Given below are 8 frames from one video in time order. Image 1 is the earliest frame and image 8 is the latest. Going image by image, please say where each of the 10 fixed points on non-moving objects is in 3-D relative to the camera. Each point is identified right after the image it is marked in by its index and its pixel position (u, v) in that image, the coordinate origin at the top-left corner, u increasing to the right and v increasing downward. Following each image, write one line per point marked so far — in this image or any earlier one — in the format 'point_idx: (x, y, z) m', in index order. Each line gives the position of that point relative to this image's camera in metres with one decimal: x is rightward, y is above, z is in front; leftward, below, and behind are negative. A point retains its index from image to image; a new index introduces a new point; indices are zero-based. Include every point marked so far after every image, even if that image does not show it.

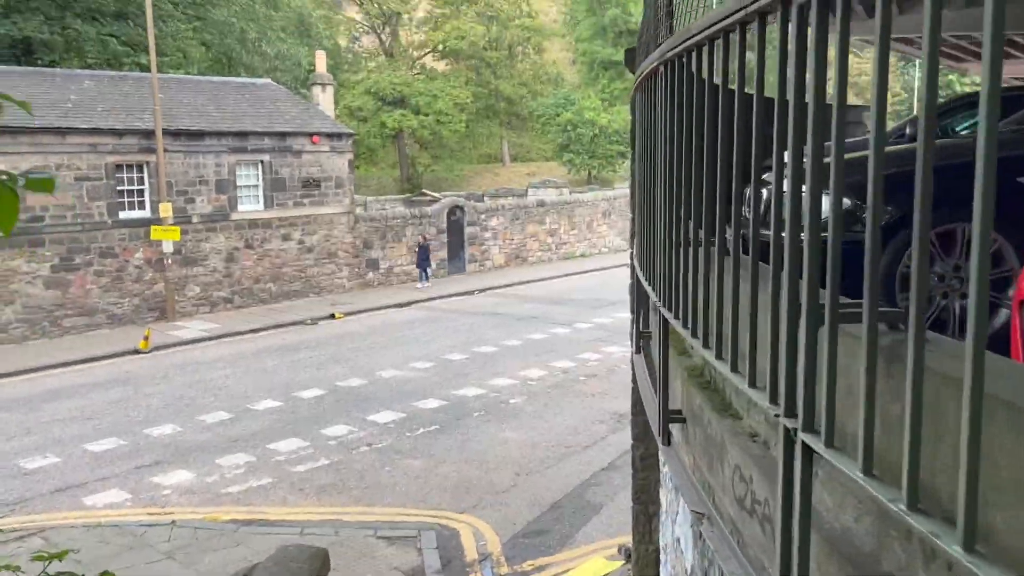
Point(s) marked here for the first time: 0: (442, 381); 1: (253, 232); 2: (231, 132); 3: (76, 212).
0: (-1.1, -1.4, +12.4) m
1: (-6.0, +1.3, +18.5) m
2: (-6.2, +3.4, +17.7) m
3: (-8.6, +1.5, +15.7) m
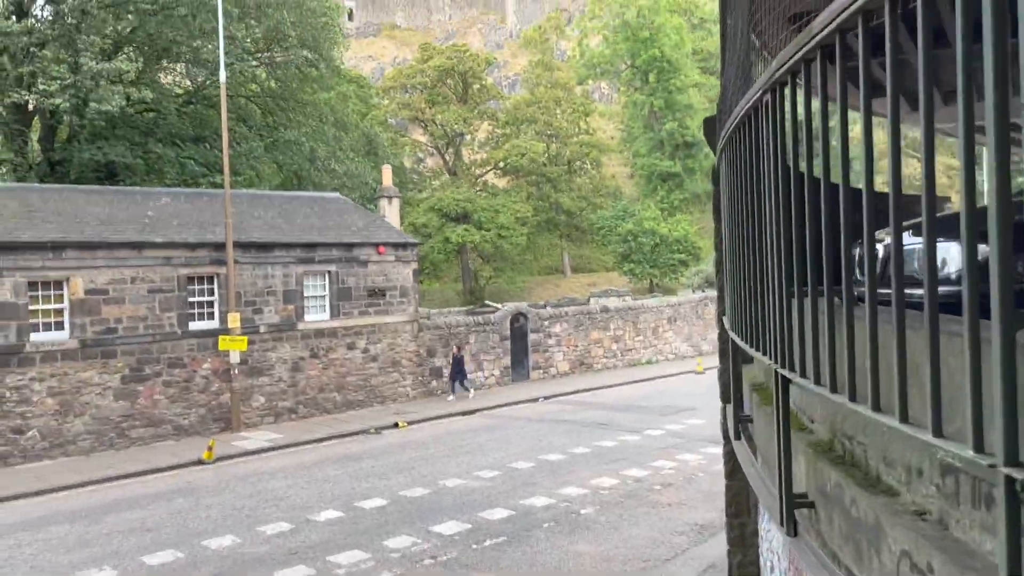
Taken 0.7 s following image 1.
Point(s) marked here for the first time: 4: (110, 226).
0: (-0.1, -3.0, +11.8) m
1: (-4.5, -1.2, +18.5) m
2: (-4.8, +1.0, +18.1) m
3: (-7.3, -0.7, +16.0) m
4: (-8.0, +1.2, +16.0) m
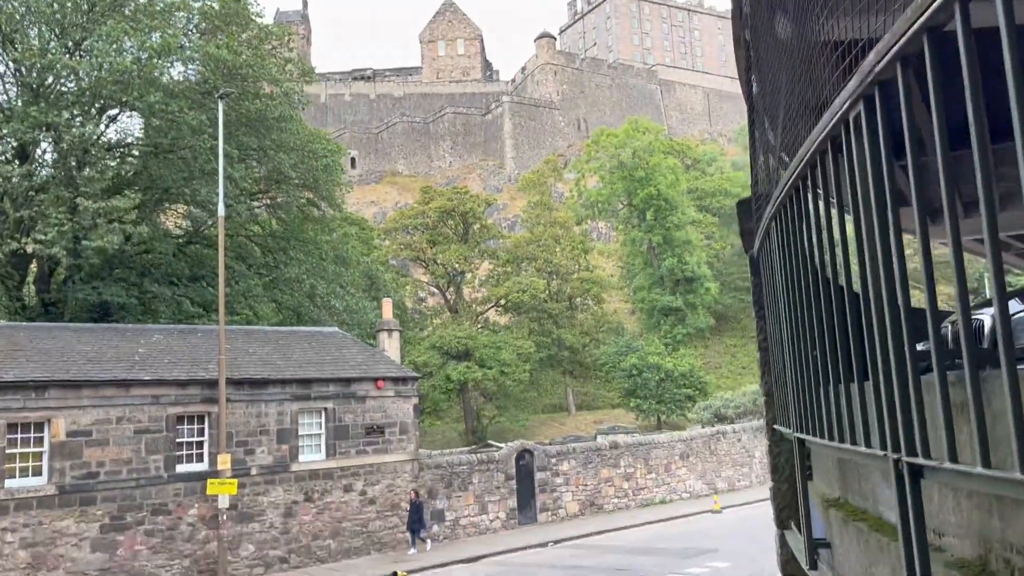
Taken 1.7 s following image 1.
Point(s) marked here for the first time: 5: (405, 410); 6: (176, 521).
0: (+0.1, -4.7, +10.5) m
1: (-4.3, -4.3, +17.5) m
2: (-4.7, -2.0, +17.5) m
3: (-7.2, -3.4, +15.1) m
4: (-7.9, -1.5, +15.4) m
5: (-2.6, -2.9, +19.1) m
6: (-6.5, -4.5, +15.6) m
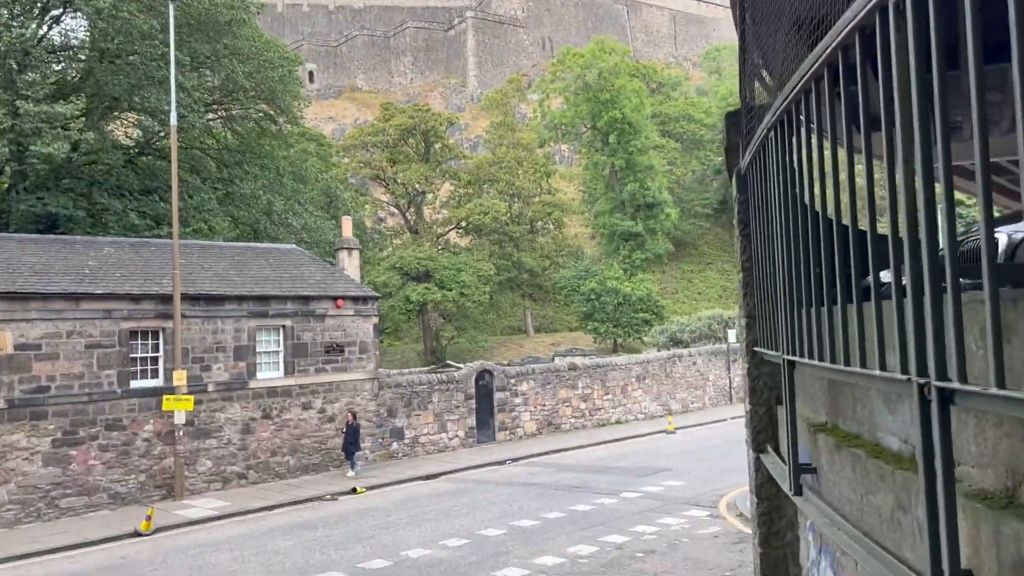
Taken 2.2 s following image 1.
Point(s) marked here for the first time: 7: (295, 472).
0: (-0.5, -3.7, +10.7) m
1: (-5.2, -2.5, +17.4) m
2: (-5.5, -0.2, +17.1) m
3: (-7.9, -1.7, +14.8) m
4: (-8.6, +0.2, +14.8) m
5: (-3.5, -1.0, +19.0) m
6: (-7.3, -2.9, +15.4) m
7: (-4.8, -4.1, +17.7) m
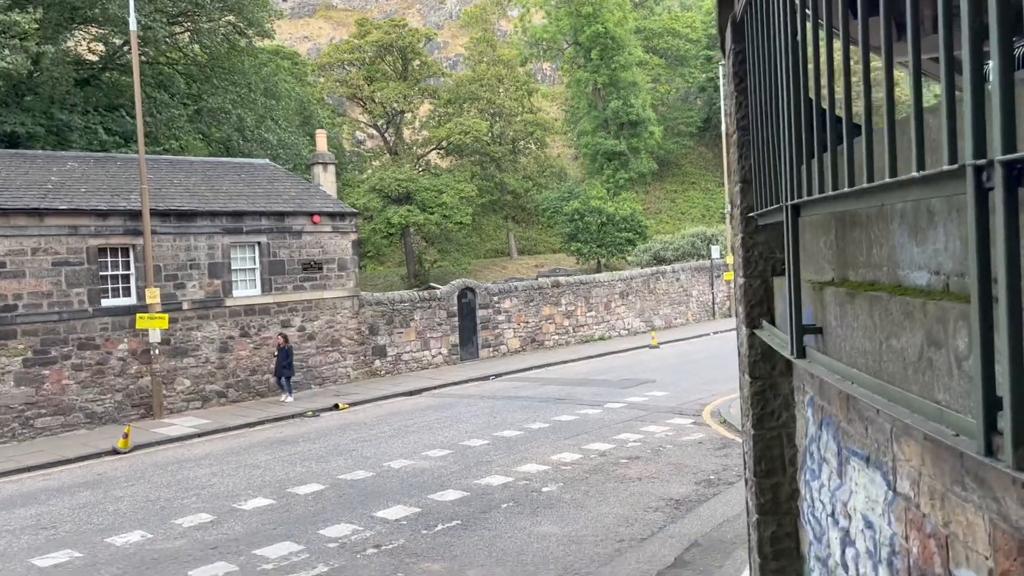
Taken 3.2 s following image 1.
0: (-0.7, -2.4, +10.7) m
1: (-5.6, -0.7, +17.0) m
2: (-5.9, +1.6, +16.6) m
3: (-8.2, -0.2, +14.4) m
4: (-9.0, +1.7, +14.2) m
5: (-3.9, +1.0, +18.5) m
6: (-7.6, -1.3, +15.0) m
7: (-5.2, -2.2, +17.6) m
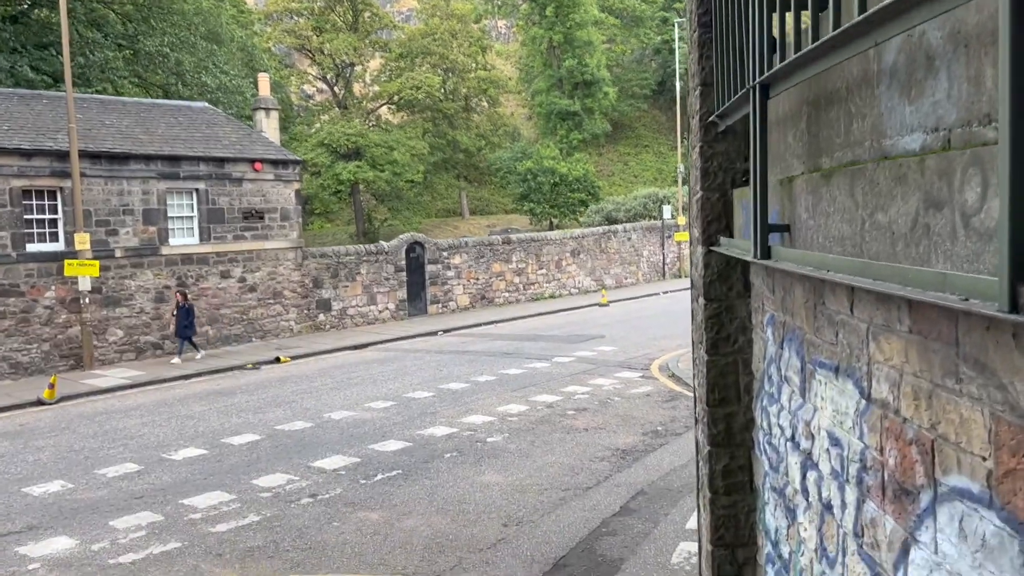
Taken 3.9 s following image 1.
0: (-1.4, -1.7, +10.4) m
1: (-6.6, +0.4, +16.3) m
2: (-6.9, +2.6, +15.7) m
3: (-9.1, +0.8, +13.5) m
4: (-9.8, +2.7, +13.2) m
5: (-5.1, +2.1, +17.9) m
6: (-8.6, -0.3, +14.3) m
7: (-6.3, -1.2, +17.0) m
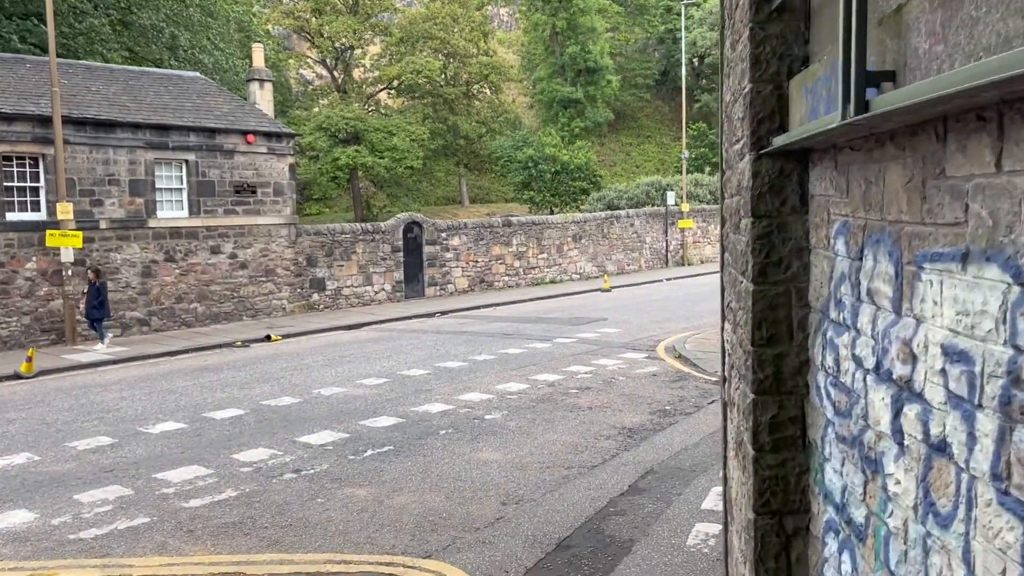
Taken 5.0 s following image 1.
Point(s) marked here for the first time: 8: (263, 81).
0: (-1.4, -1.3, +9.8) m
1: (-6.6, +0.9, +15.8) m
2: (-6.9, +3.1, +15.2) m
3: (-9.1, +1.3, +12.9) m
4: (-9.8, +3.2, +12.6) m
5: (-5.0, +2.6, +17.3) m
6: (-8.6, +0.2, +13.7) m
7: (-6.3, -0.7, +16.4) m
8: (-5.8, +4.8, +18.5) m
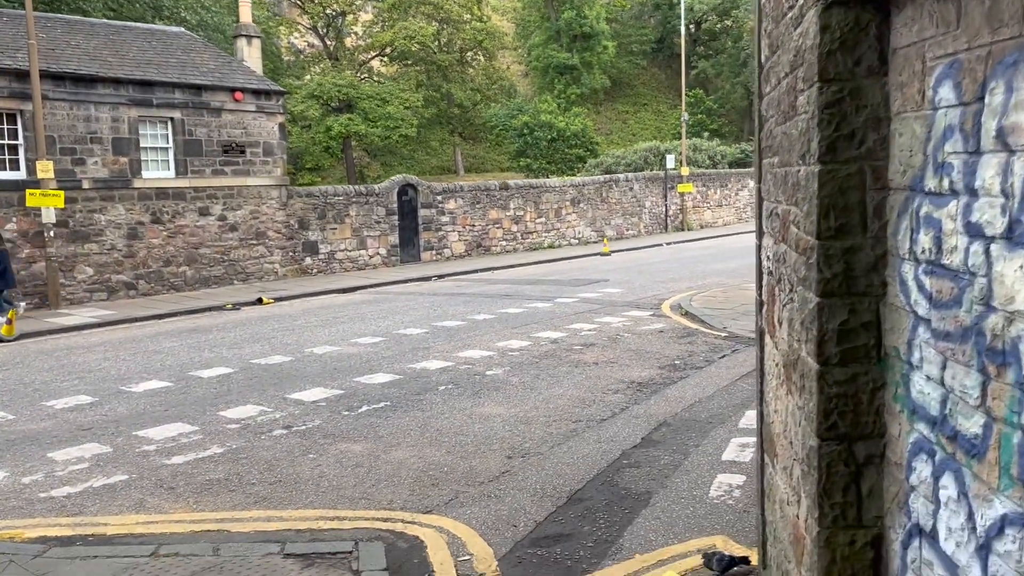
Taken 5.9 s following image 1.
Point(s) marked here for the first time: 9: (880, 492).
0: (-1.4, -0.8, +9.4) m
1: (-6.7, +1.6, +15.2) m
2: (-6.9, +3.8, +14.5) m
3: (-9.1, +1.9, +12.4) m
4: (-9.8, +3.8, +12.0) m
5: (-5.1, +3.3, +16.7) m
6: (-8.6, +0.8, +13.2) m
7: (-6.3, +0.1, +15.9) m
8: (-5.8, +5.6, +17.9) m
9: (+1.1, -0.6, +2.3) m
